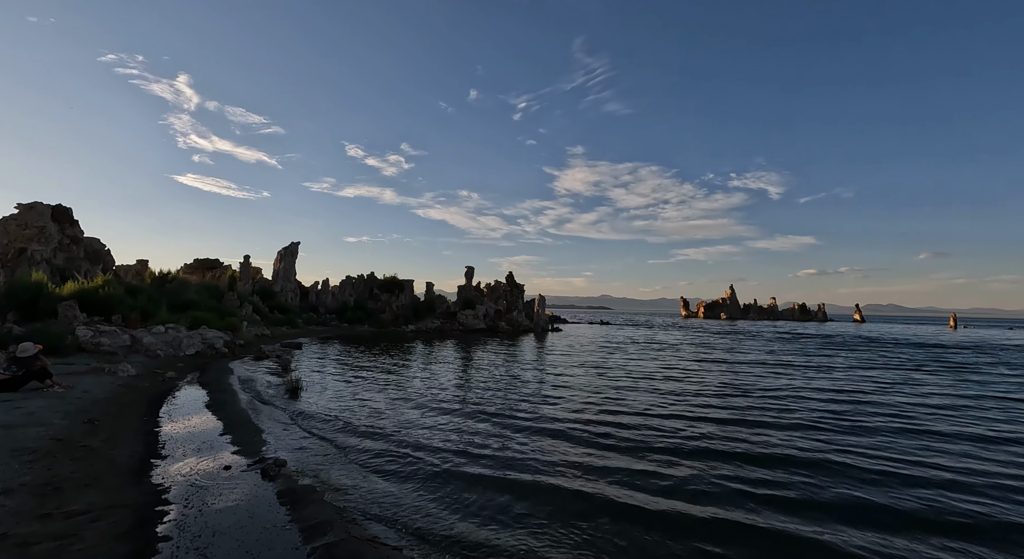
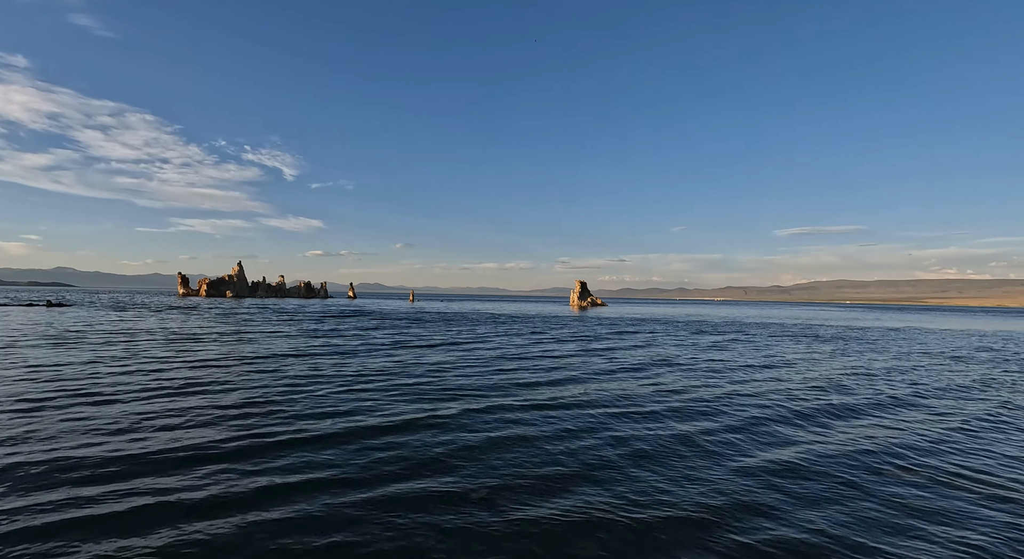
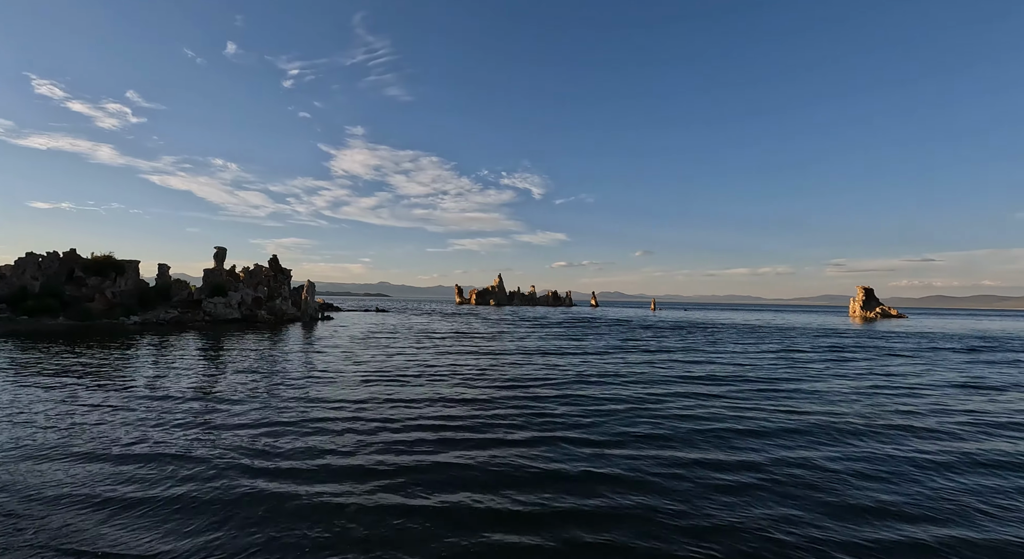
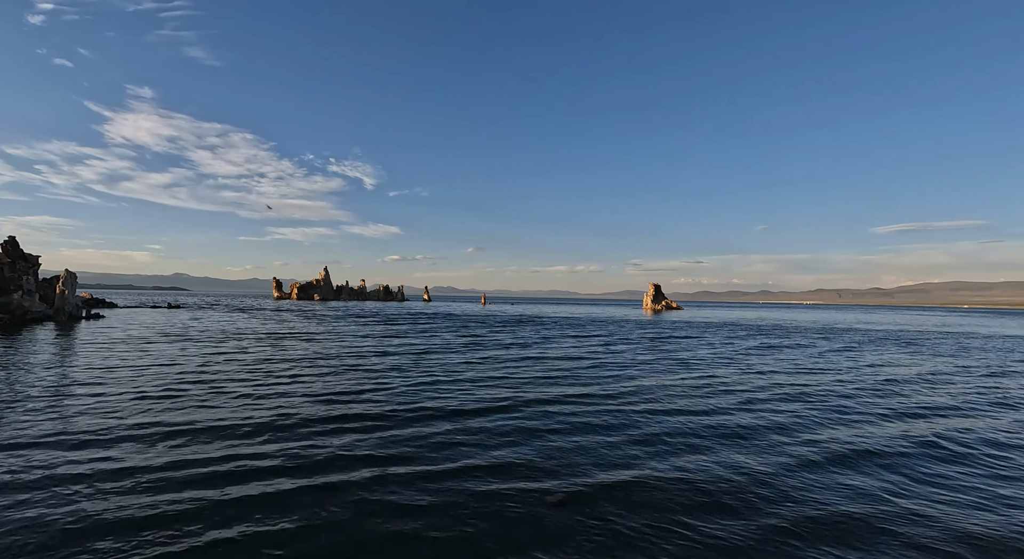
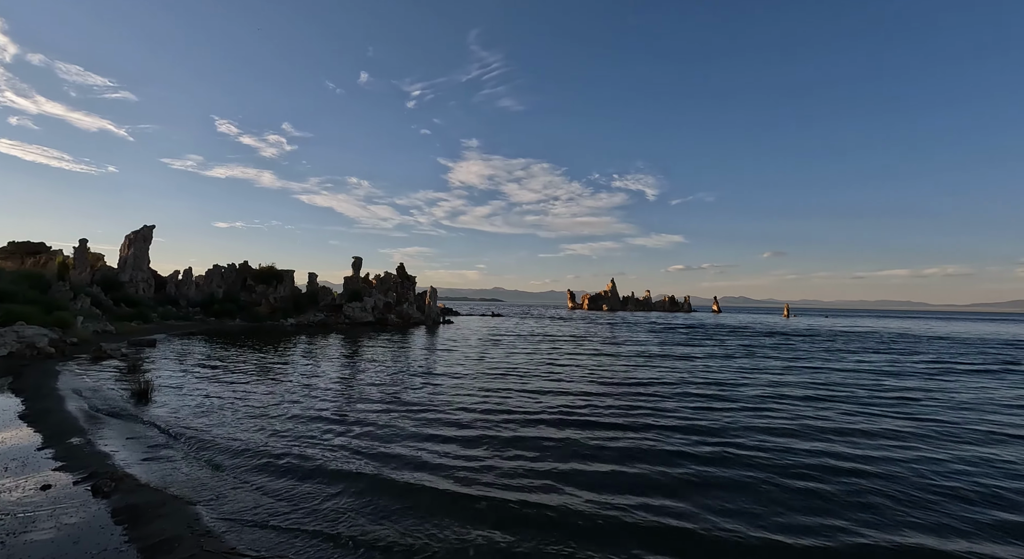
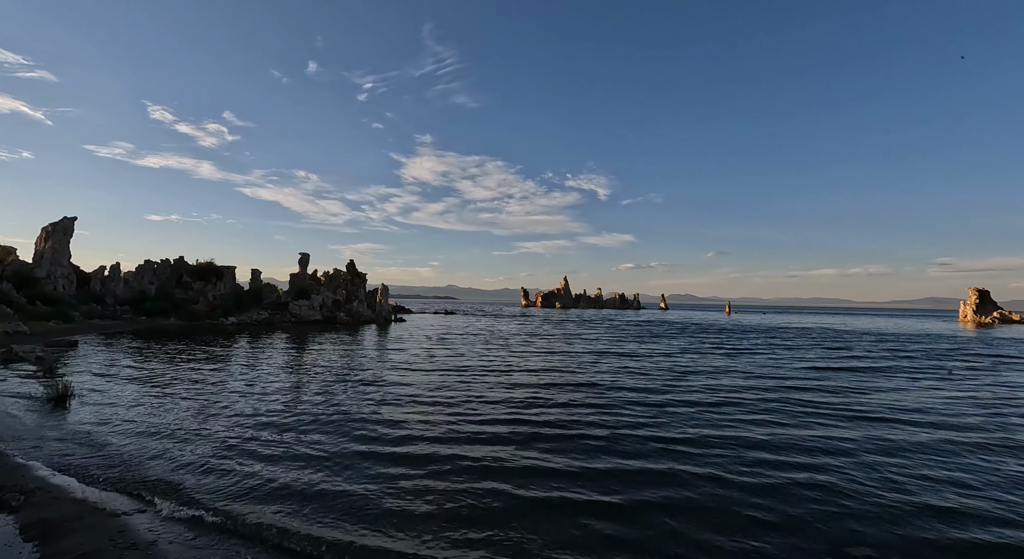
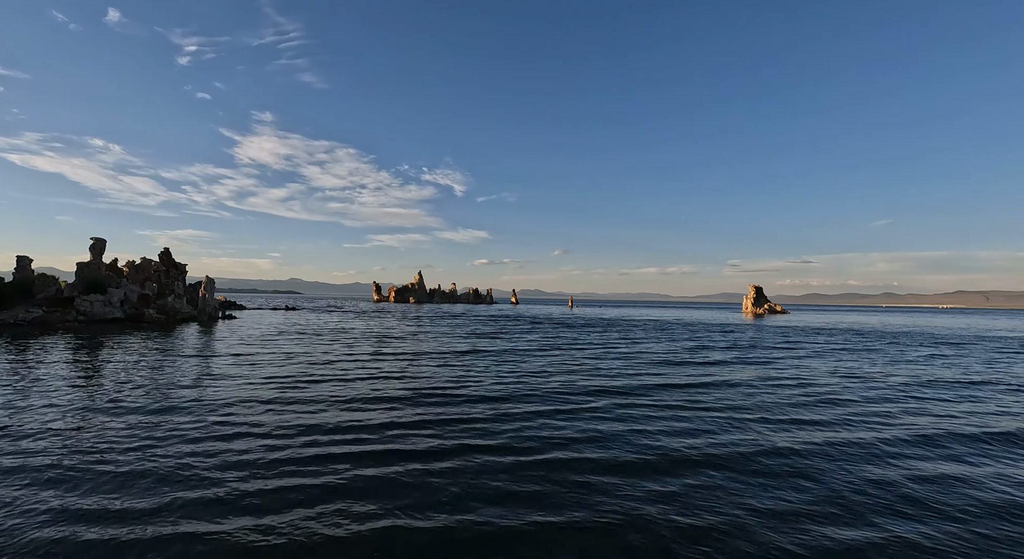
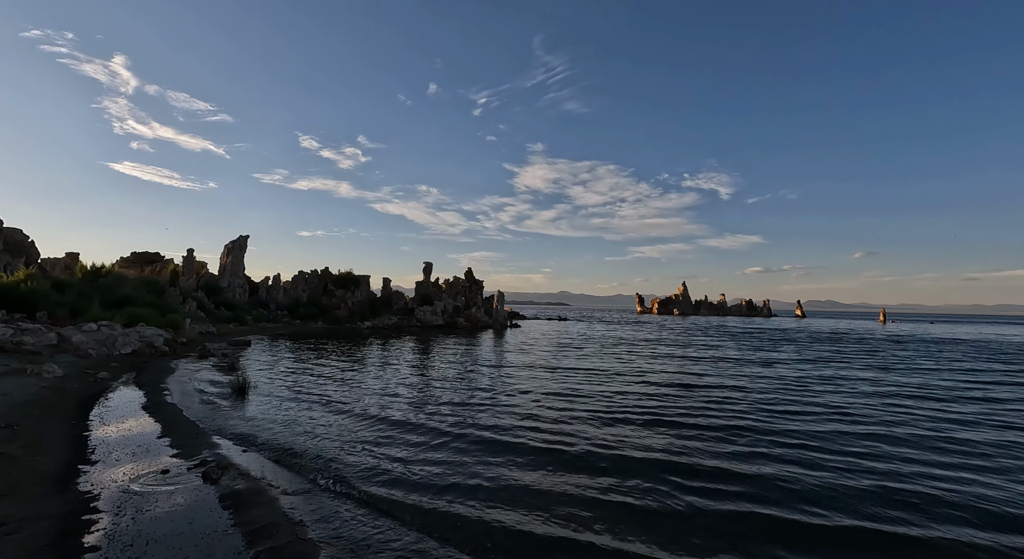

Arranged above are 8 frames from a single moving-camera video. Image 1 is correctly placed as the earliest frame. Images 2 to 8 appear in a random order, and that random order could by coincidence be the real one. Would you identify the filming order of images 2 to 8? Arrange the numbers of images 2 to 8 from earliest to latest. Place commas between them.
8, 5, 6, 3, 7, 4, 2
